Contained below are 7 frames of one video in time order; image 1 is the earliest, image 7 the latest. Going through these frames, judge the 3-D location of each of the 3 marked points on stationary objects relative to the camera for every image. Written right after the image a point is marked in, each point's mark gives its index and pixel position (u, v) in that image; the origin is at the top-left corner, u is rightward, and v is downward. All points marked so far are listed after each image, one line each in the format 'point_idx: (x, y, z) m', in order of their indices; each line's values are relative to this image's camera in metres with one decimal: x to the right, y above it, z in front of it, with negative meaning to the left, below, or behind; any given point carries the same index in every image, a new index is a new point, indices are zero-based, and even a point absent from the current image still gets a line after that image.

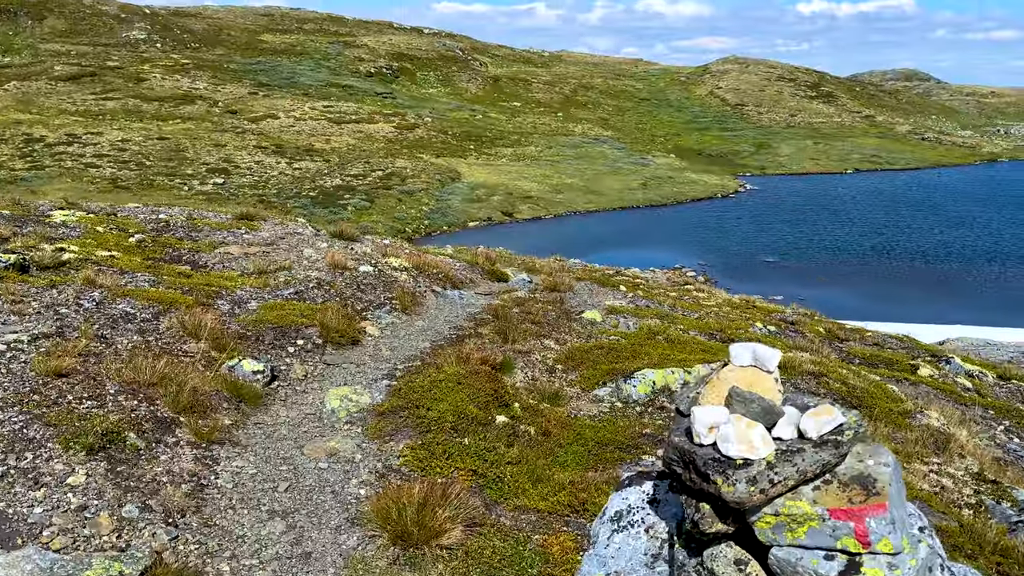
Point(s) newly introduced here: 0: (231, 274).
0: (-5.9, +0.2, +16.9) m
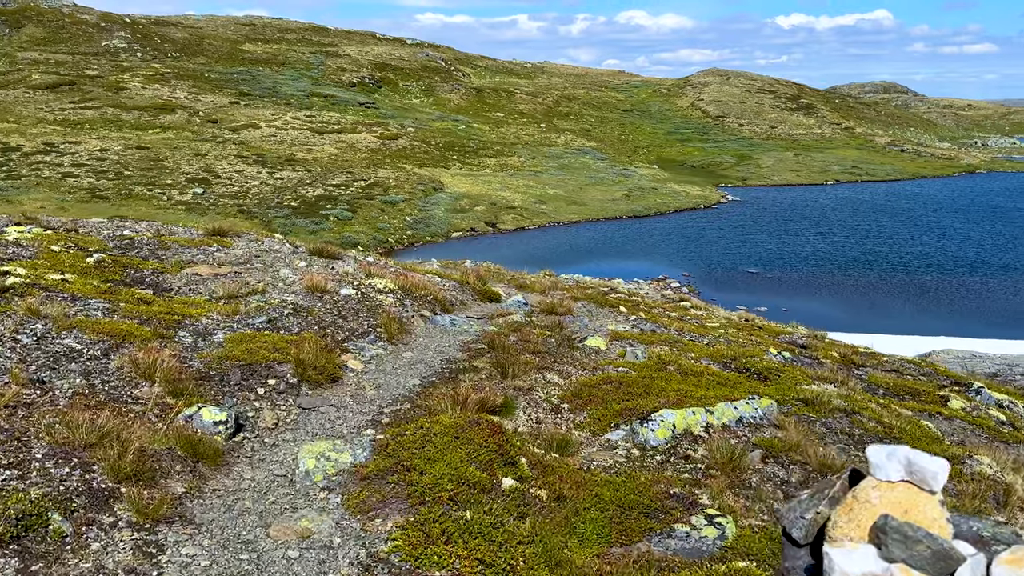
0: (-5.9, -0.3, +15.2) m
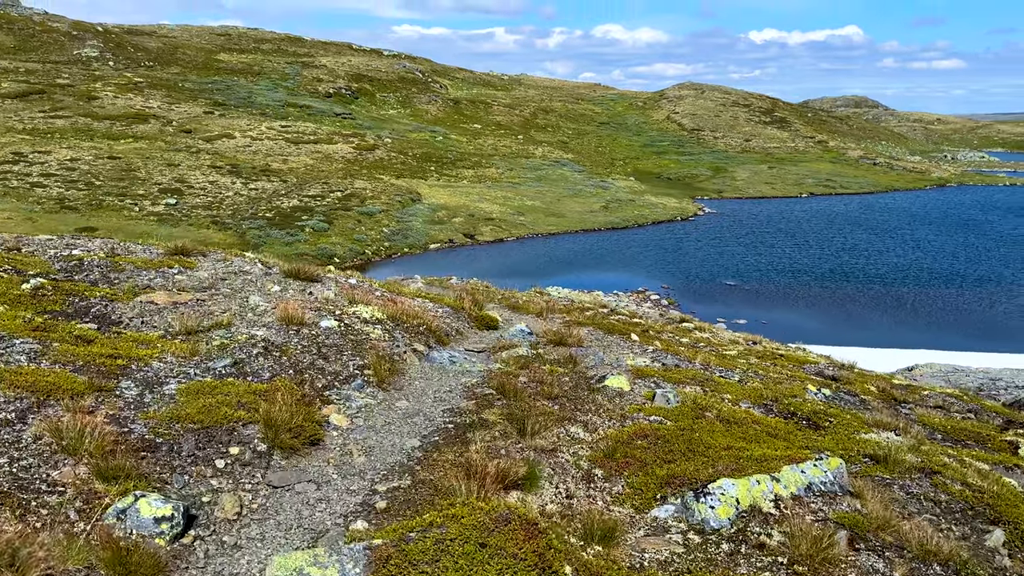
0: (-5.7, -0.8, +12.8) m
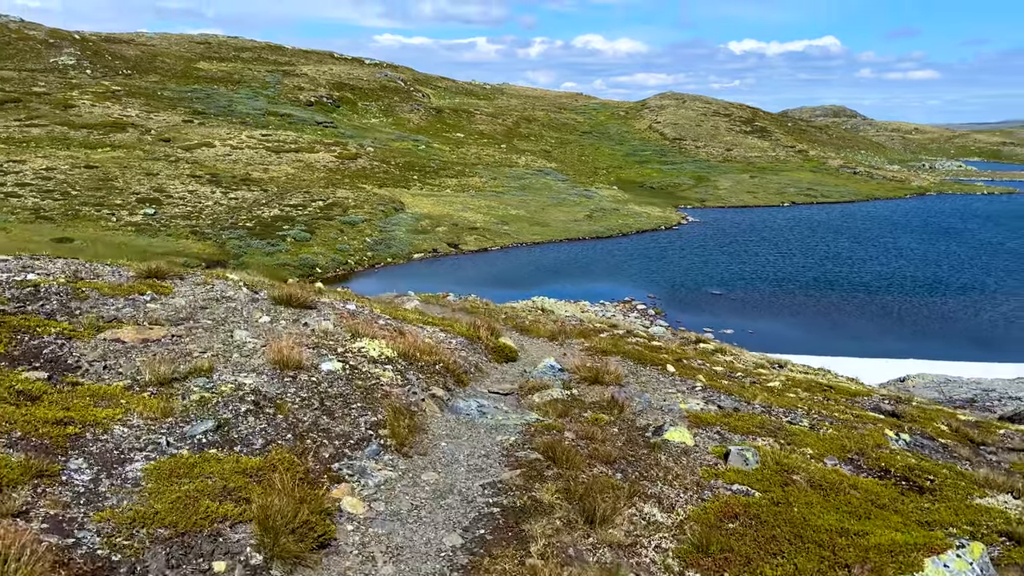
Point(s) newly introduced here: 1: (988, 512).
0: (-5.1, -1.3, +10.3) m
1: (+6.1, -2.9, +10.4) m
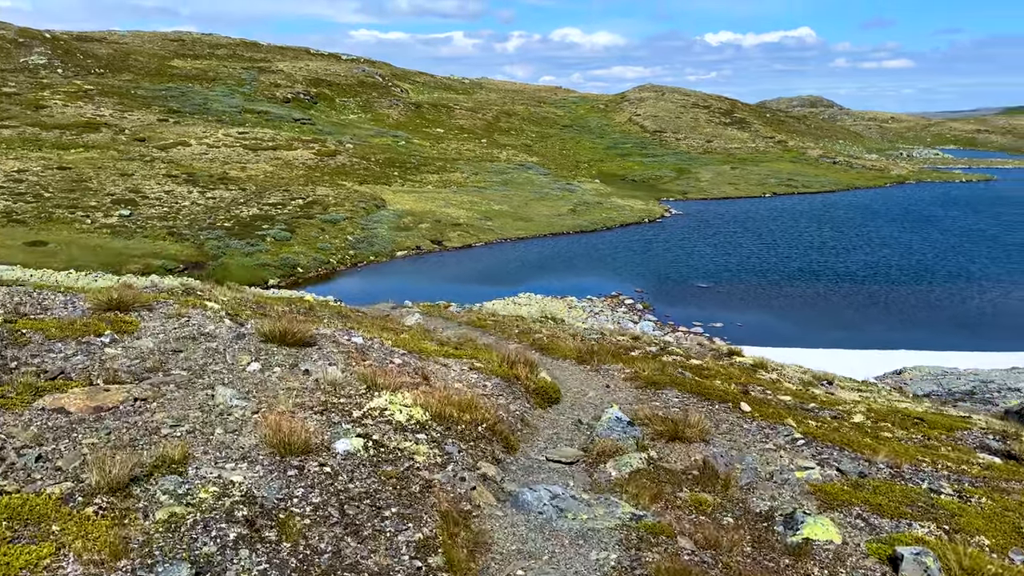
0: (-4.2, -2.0, +7.2) m
1: (+7.1, -3.3, +7.5) m
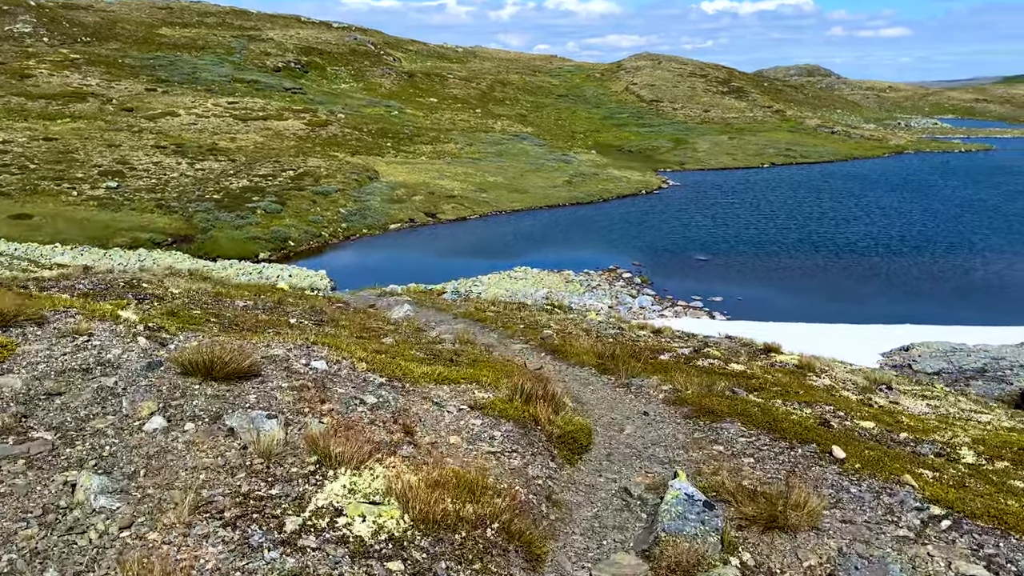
0: (-3.9, -2.3, +3.4) m
1: (+7.3, -3.6, +3.8) m
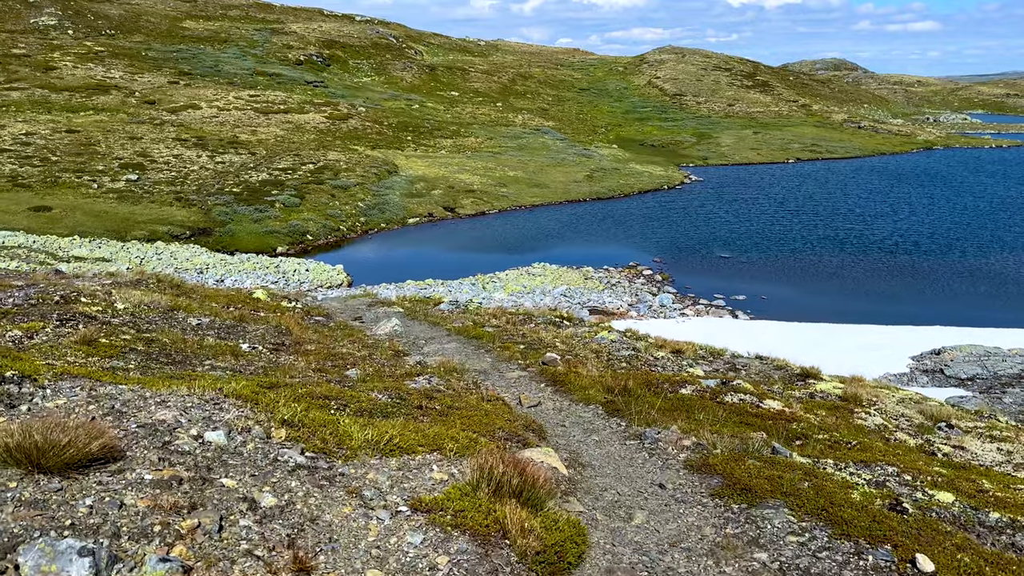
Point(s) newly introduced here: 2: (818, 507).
0: (-4.5, -2.8, +0.5) m
1: (+6.8, -4.2, +0.7) m
2: (+3.7, -2.6, +9.5) m
